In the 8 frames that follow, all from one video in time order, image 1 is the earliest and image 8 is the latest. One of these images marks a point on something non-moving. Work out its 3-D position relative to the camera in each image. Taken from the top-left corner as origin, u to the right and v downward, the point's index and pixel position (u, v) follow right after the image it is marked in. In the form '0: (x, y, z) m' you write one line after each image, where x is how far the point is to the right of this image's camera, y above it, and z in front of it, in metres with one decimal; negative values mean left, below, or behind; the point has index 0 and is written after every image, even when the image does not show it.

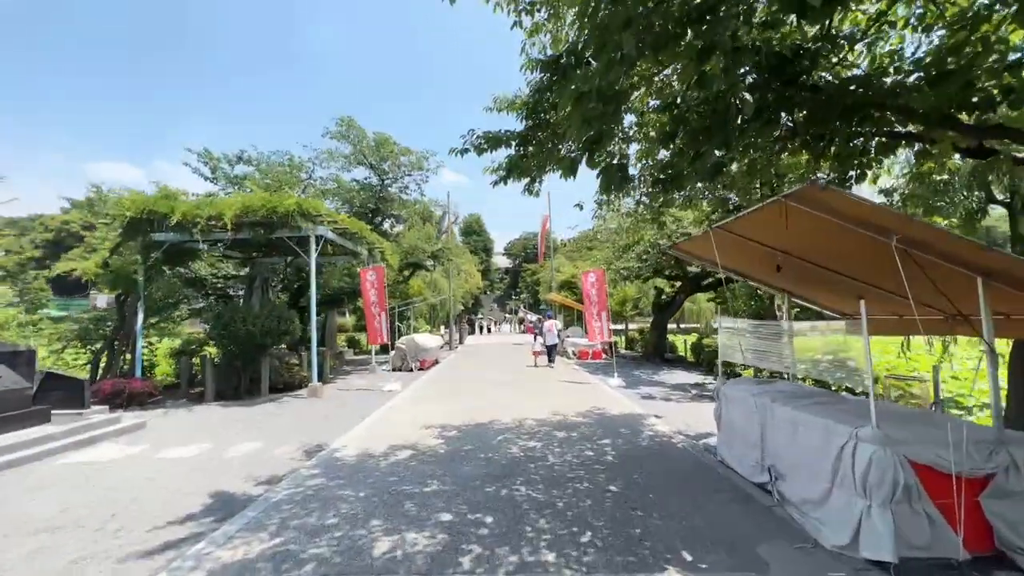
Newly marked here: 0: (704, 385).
0: (+7.5, -3.9, +15.2) m
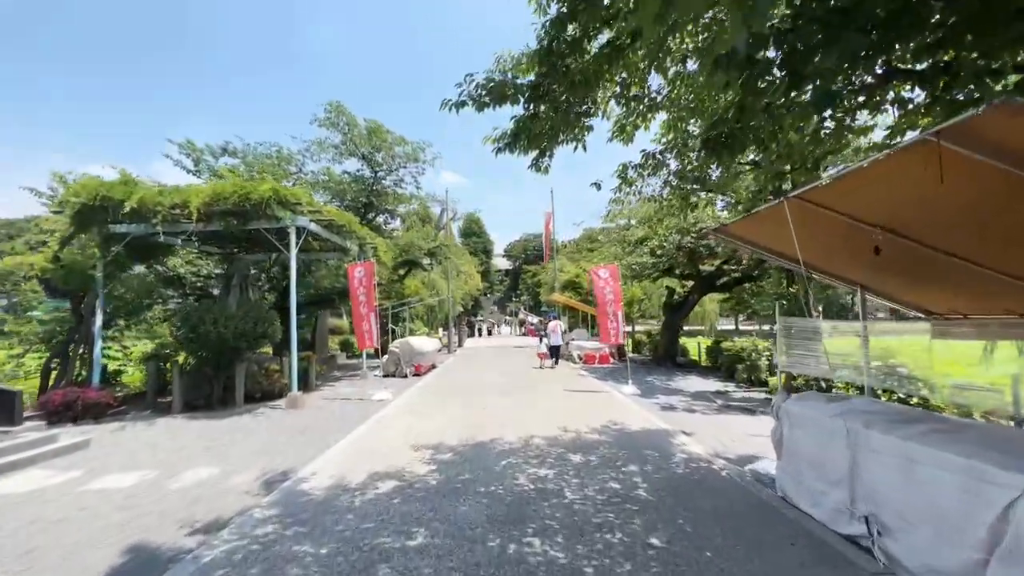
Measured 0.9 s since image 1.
0: (+7.6, -3.8, +13.7) m
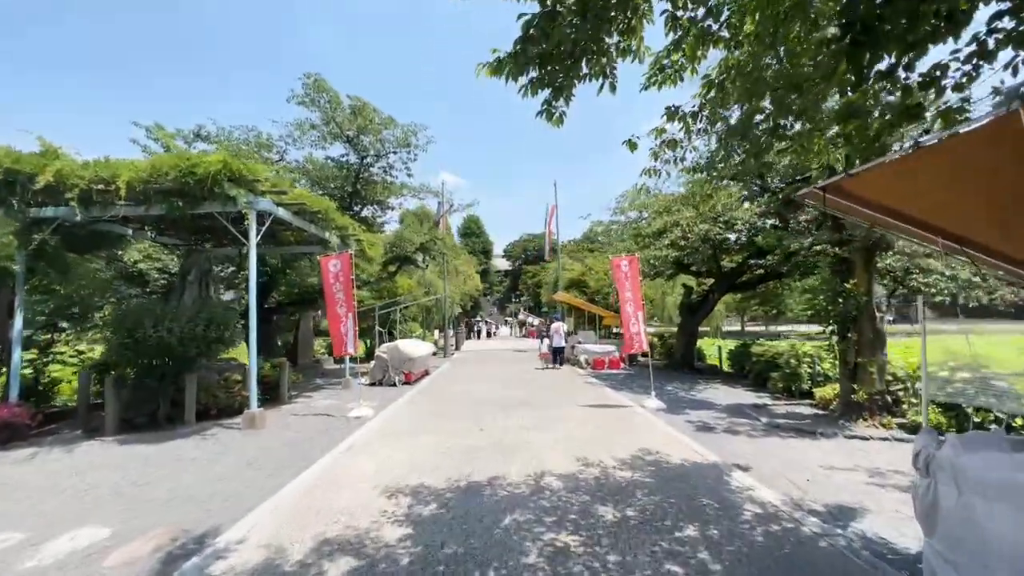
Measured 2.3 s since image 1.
0: (+7.7, -3.7, +11.7) m
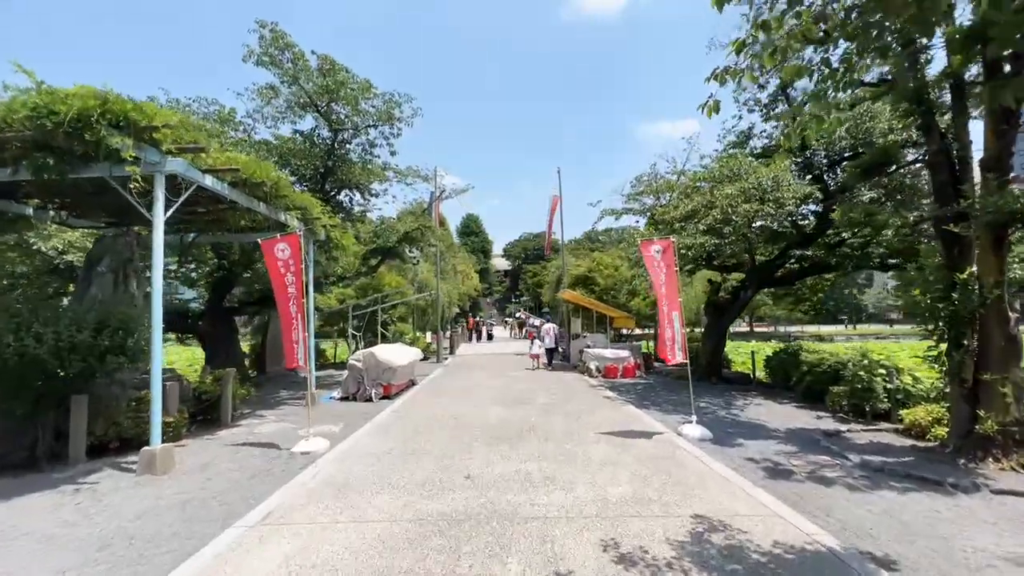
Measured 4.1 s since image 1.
0: (+7.7, -3.5, +9.0) m
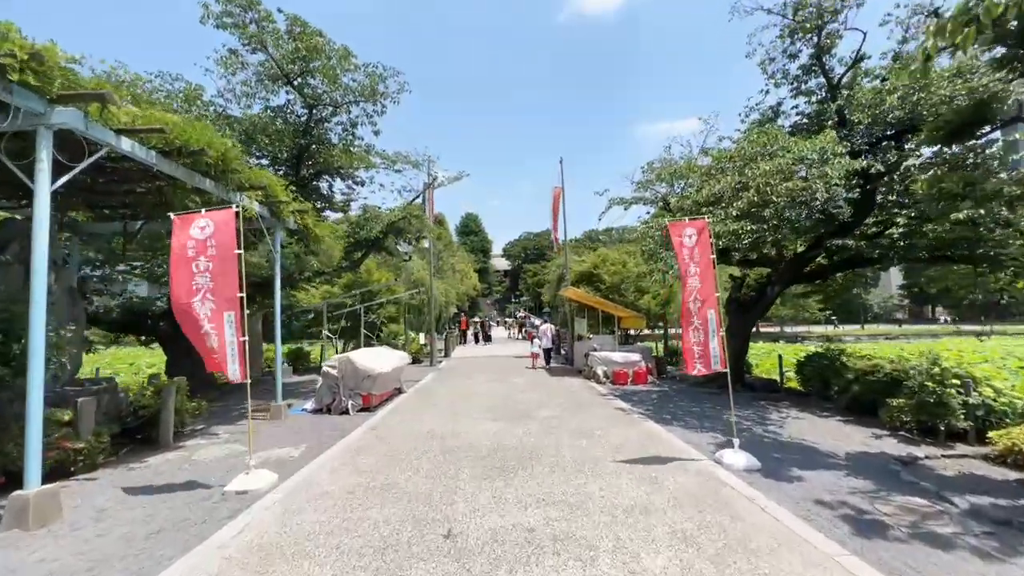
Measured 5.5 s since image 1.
0: (+7.6, -3.3, +7.1) m
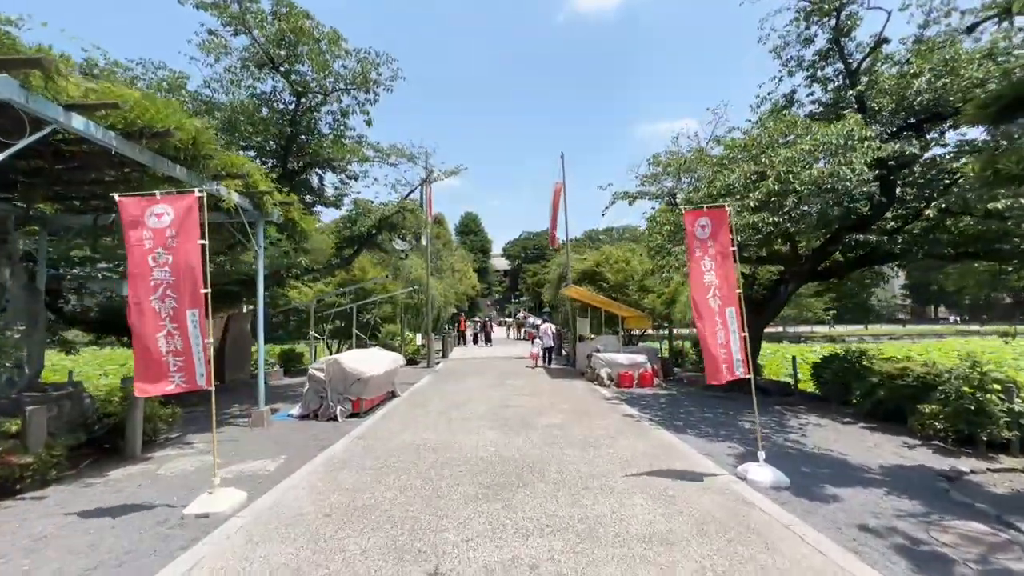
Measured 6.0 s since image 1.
0: (+7.6, -3.2, +6.3) m
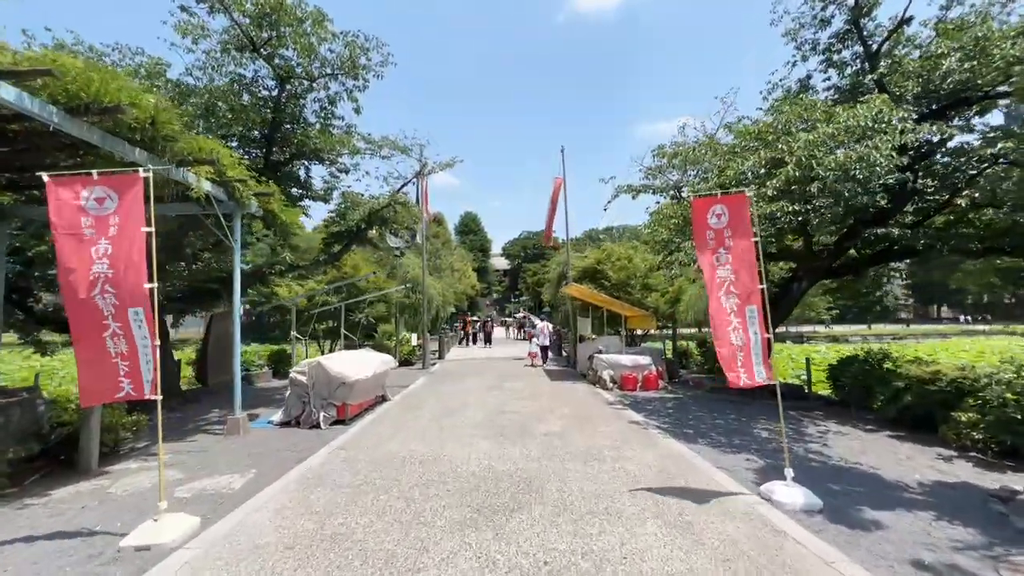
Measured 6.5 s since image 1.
0: (+7.5, -3.2, +5.6) m
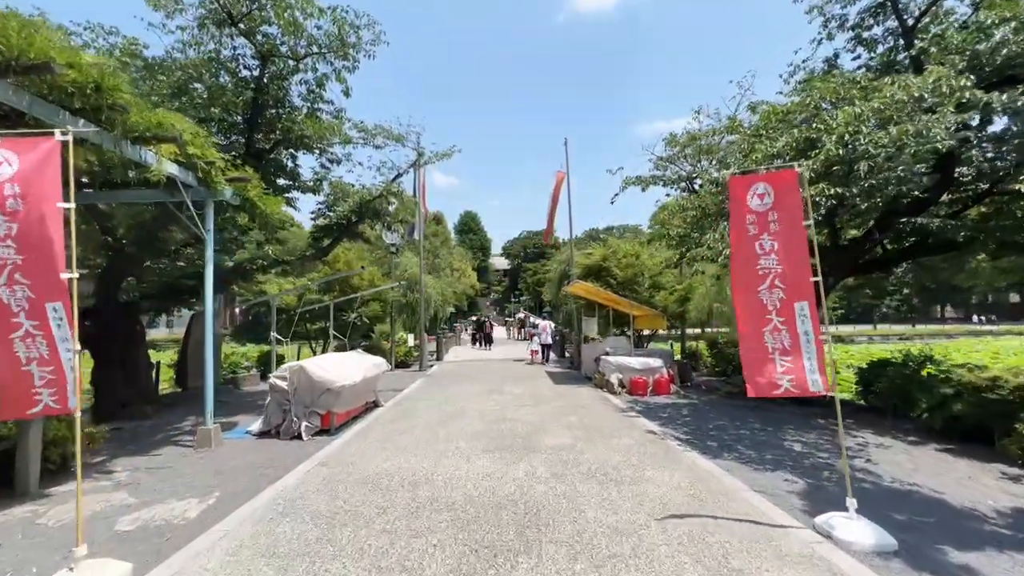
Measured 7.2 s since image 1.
0: (+7.6, -3.1, +4.5) m
